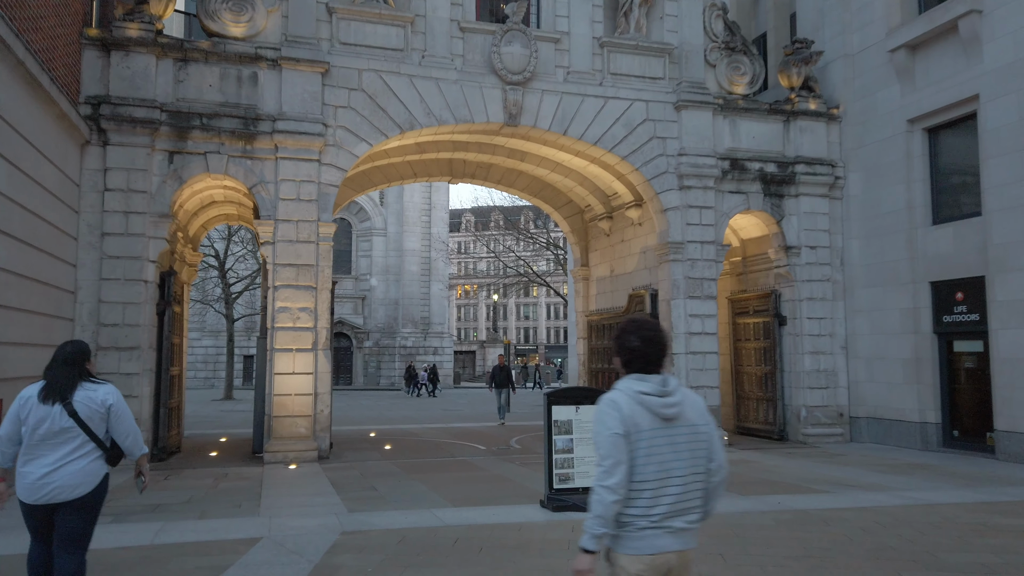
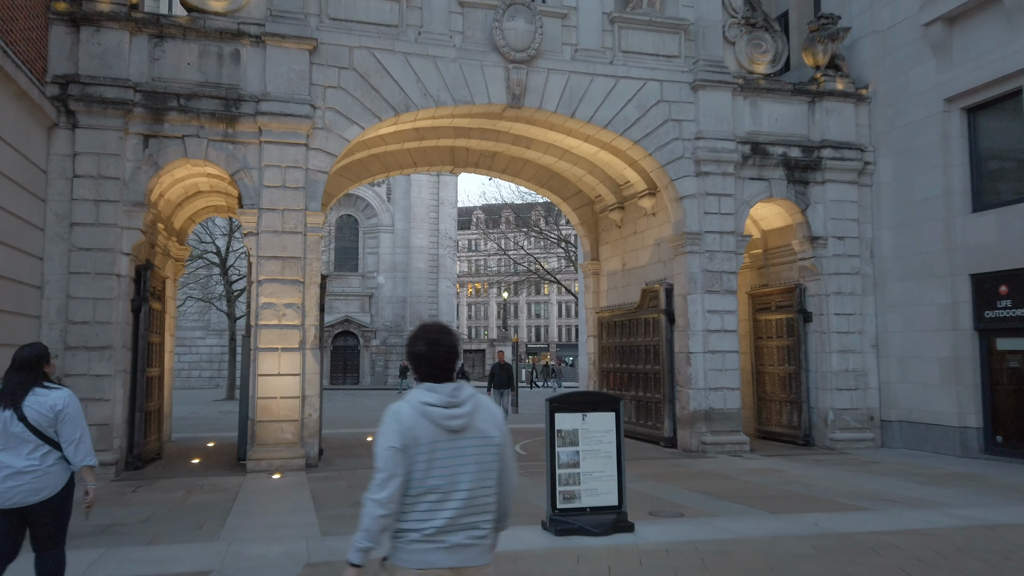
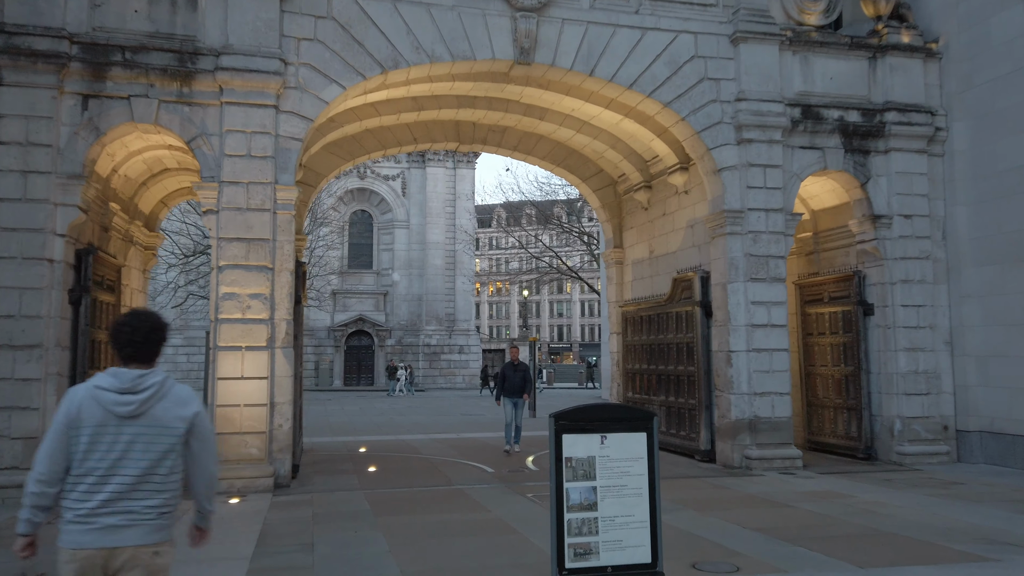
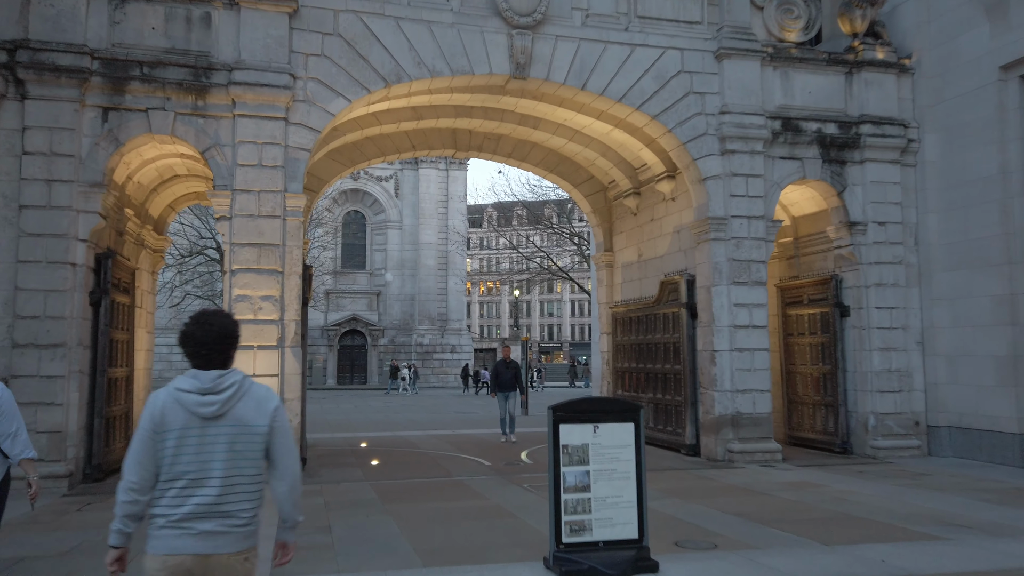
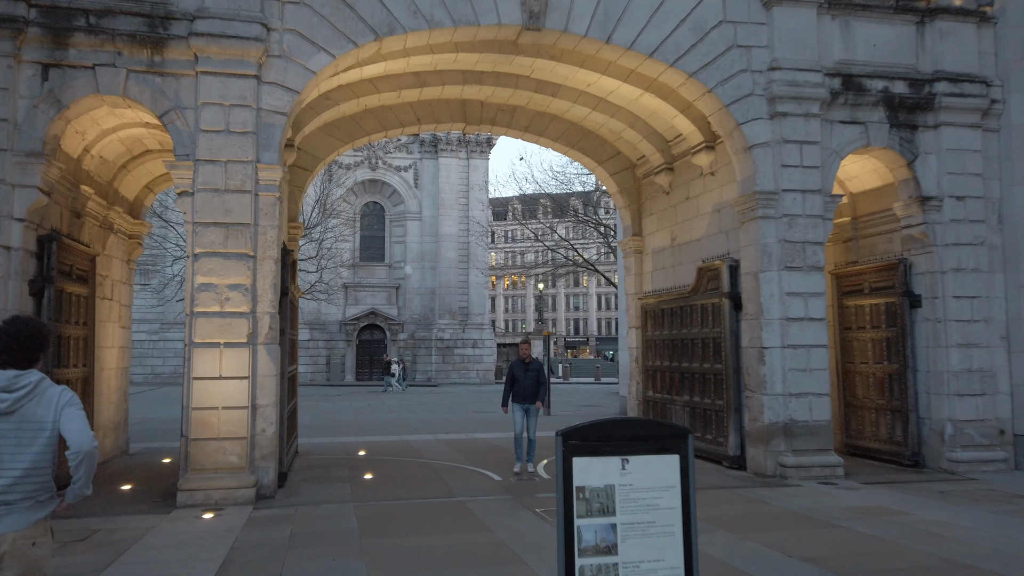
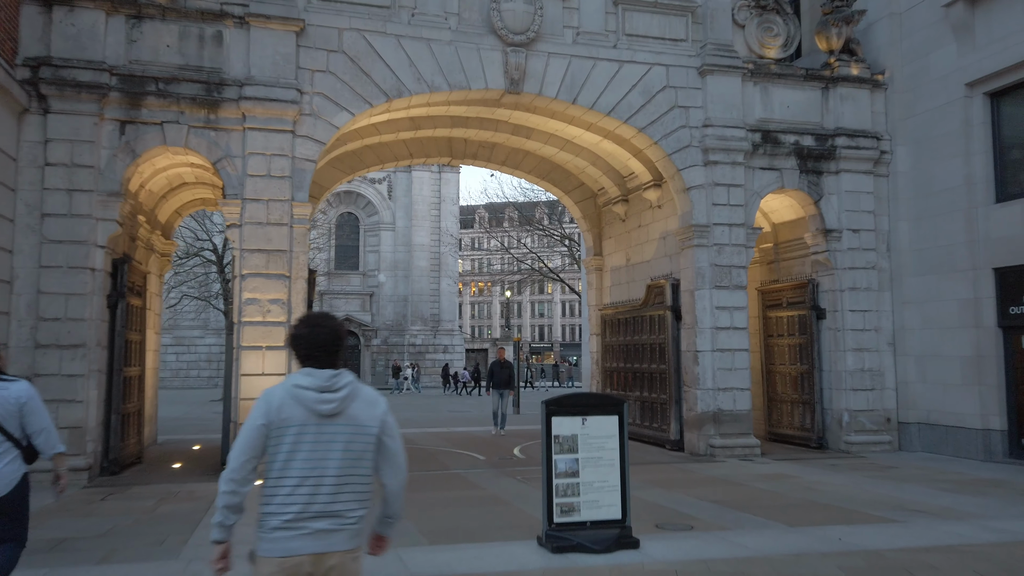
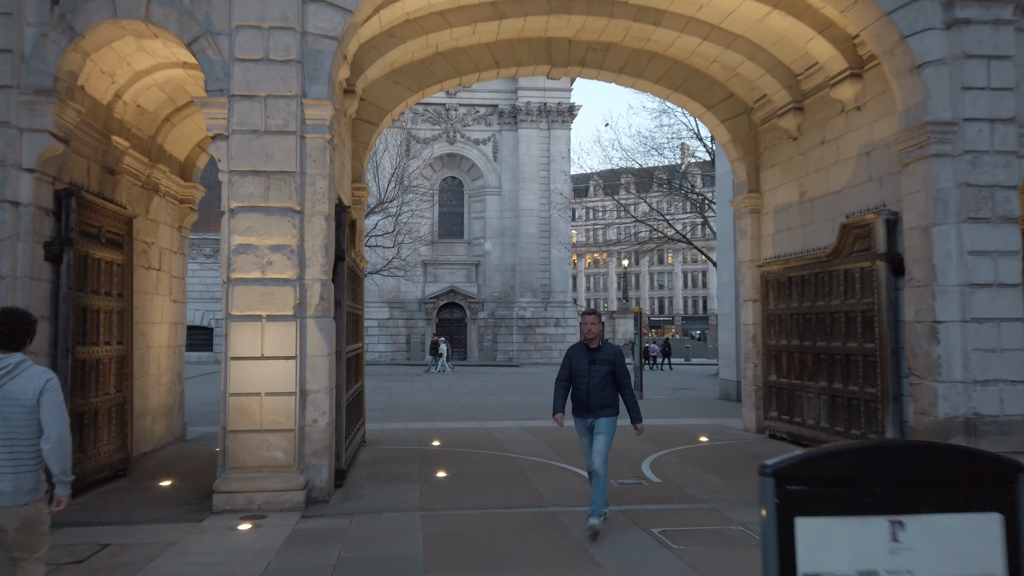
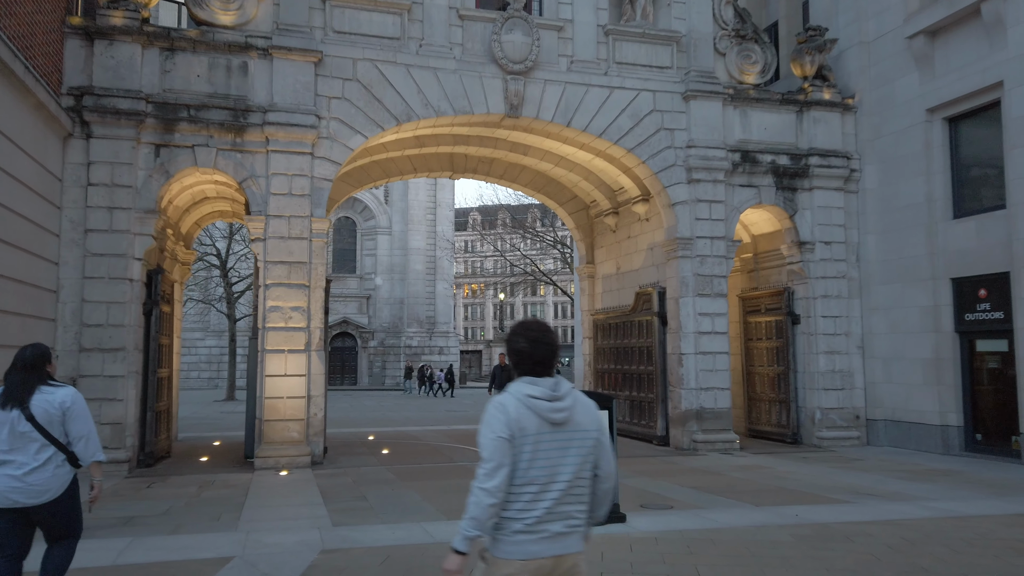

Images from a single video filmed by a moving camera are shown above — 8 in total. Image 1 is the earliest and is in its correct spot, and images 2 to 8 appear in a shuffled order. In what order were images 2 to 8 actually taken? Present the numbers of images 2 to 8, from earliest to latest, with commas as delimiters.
8, 2, 6, 4, 3, 5, 7
